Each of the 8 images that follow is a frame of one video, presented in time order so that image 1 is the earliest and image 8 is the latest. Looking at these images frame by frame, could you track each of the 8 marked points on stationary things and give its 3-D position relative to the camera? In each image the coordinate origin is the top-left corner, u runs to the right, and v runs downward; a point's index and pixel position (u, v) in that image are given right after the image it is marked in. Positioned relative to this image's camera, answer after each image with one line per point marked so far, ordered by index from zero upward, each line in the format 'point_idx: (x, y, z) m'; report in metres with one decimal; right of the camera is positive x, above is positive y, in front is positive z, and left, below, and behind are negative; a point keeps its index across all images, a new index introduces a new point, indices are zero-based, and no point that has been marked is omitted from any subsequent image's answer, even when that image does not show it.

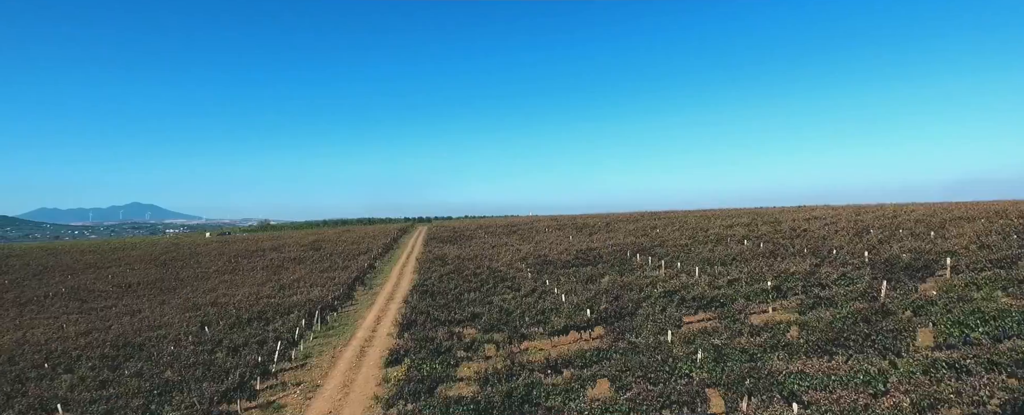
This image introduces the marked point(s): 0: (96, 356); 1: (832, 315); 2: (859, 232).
0: (-14.6, -5.2, +16.8) m
1: (+6.8, -2.3, +10.1) m
2: (+14.2, -1.0, +19.6) m
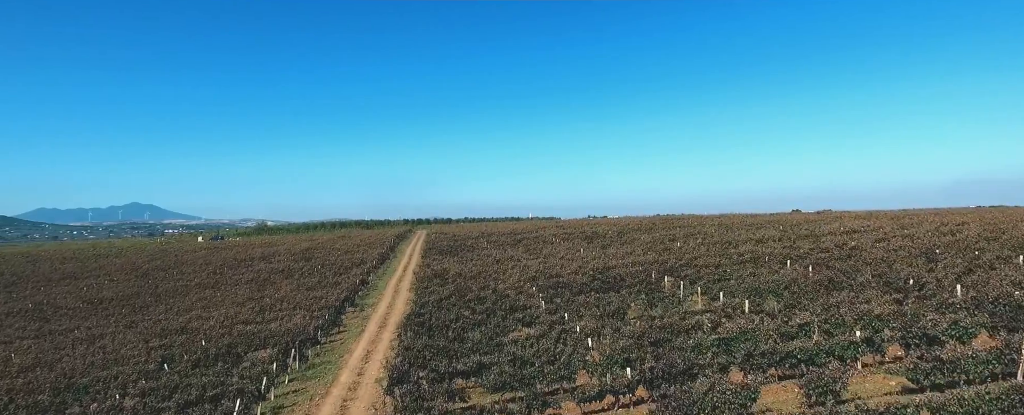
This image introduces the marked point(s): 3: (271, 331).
0: (-14.2, -5.8, +14.1) m
1: (+7.1, -2.9, +7.4) m
2: (+14.6, -1.6, +16.9) m
3: (-9.5, -4.9, +18.9) m
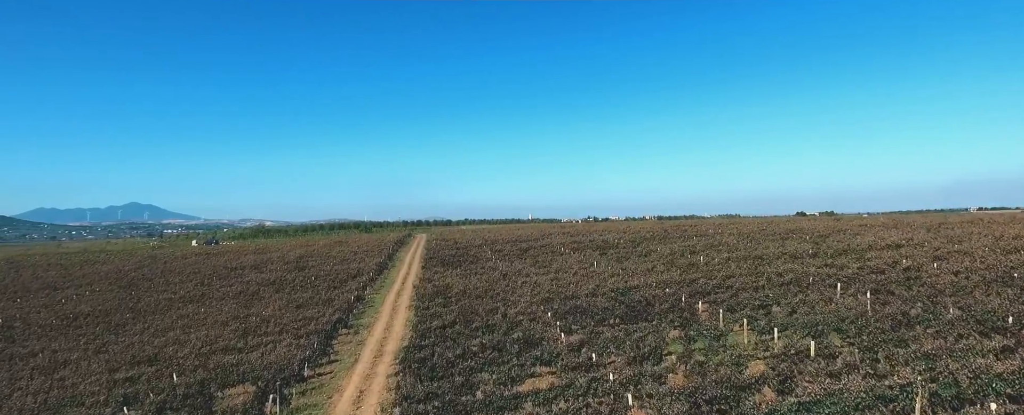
0: (-13.8, -6.3, +11.8) m
1: (+7.6, -3.4, +5.1) m
2: (+15.0, -2.2, +14.6) m
3: (-9.0, -5.4, +16.6) m
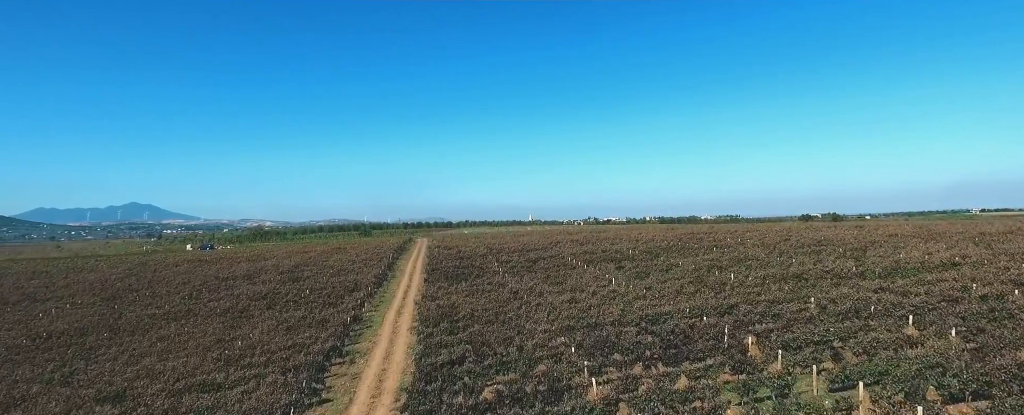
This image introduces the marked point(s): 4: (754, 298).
0: (-13.2, -6.9, +9.5) m
1: (+8.2, -4.0, +2.8) m
2: (+15.6, -2.8, +12.3) m
3: (-8.5, -6.0, +14.3) m
4: (+9.3, -3.5, +18.5) m
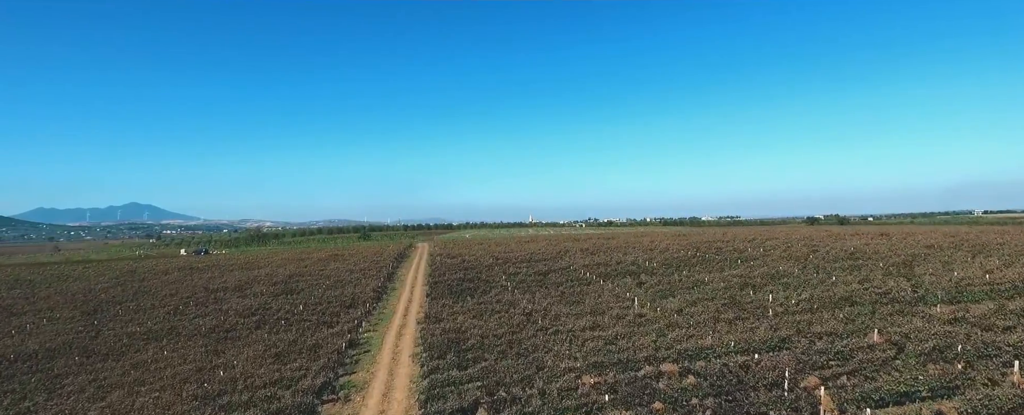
0: (-12.6, -7.4, +7.1) m
1: (+8.8, -4.6, +0.4) m
2: (+16.2, -3.4, +9.9) m
3: (-7.9, -6.6, +11.9) m
4: (+9.9, -4.1, +16.1) m
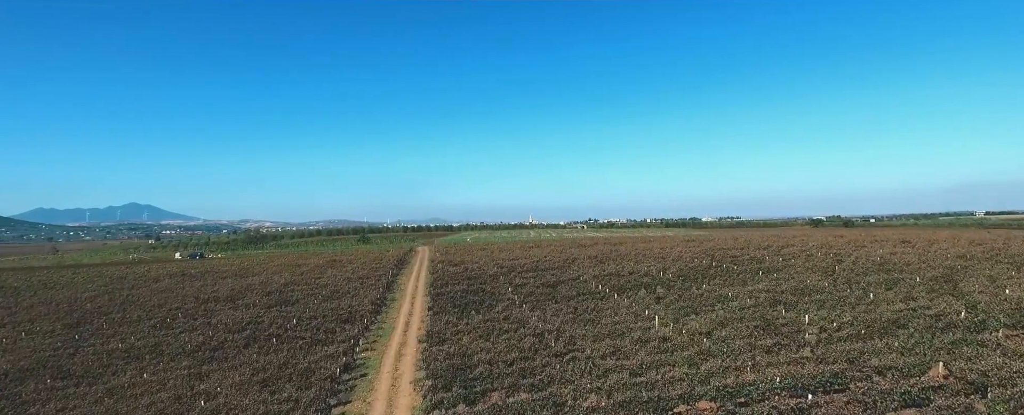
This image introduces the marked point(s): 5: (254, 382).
0: (-12.2, -7.9, +5.2) m
1: (+9.2, -5.0, -1.4) m
2: (+16.6, -3.8, +8.0) m
3: (-7.5, -7.0, +10.0) m
4: (+10.3, -4.5, +14.2) m
5: (-10.4, -7.0, +19.3) m
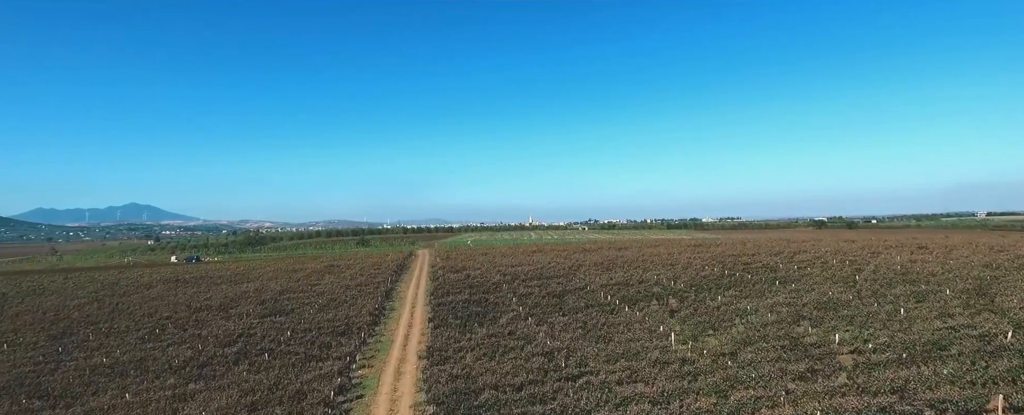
0: (-11.9, -8.3, +3.8) m
1: (+9.5, -5.4, -2.8) m
2: (+16.9, -4.2, +6.7) m
3: (-7.2, -7.4, +8.7) m
4: (+10.6, -4.9, +12.9) m
5: (-10.1, -7.3, +17.9) m
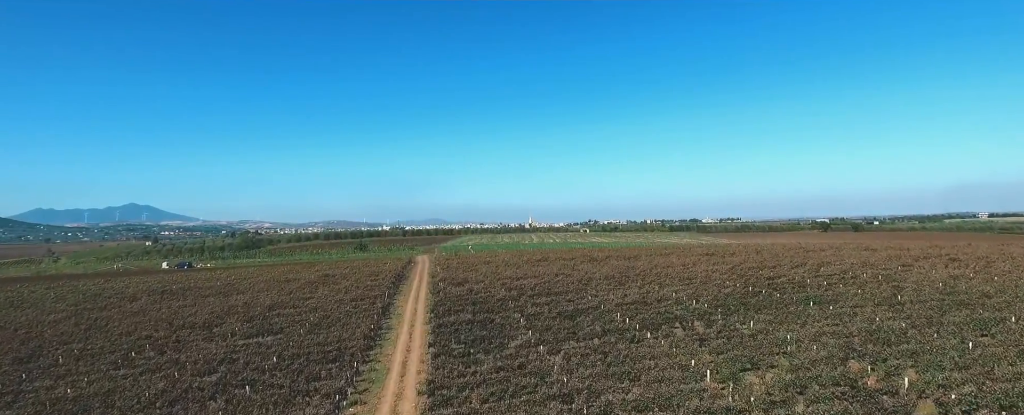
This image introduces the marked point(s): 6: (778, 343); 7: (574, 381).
0: (-11.4, -9.0, +1.2) m
1: (+9.9, -6.1, -5.4) m
2: (+17.4, -4.9, +4.1) m
3: (-6.7, -8.1, +6.1) m
4: (+11.0, -5.6, +10.3) m
5: (-9.6, -8.0, +15.3) m
6: (+11.0, -5.6, +20.1) m
7: (+2.3, -6.3, +17.9) m
